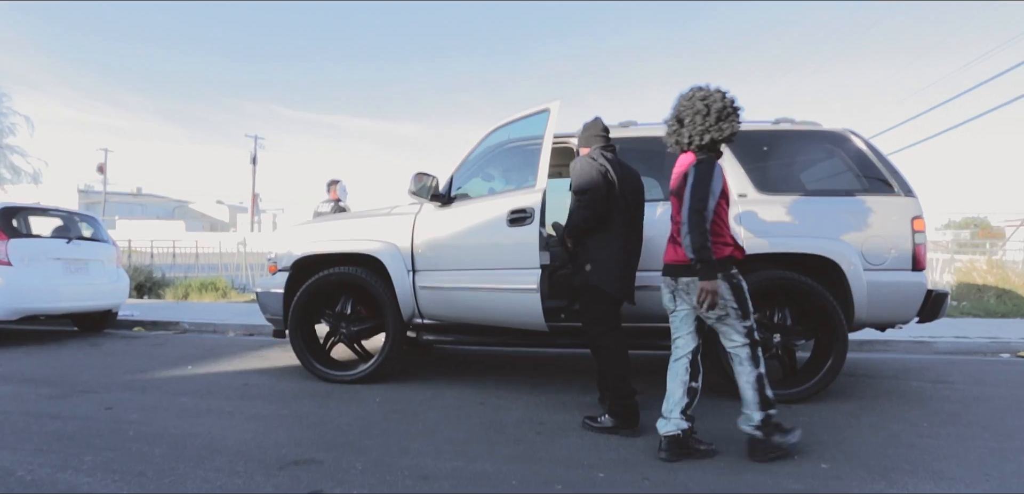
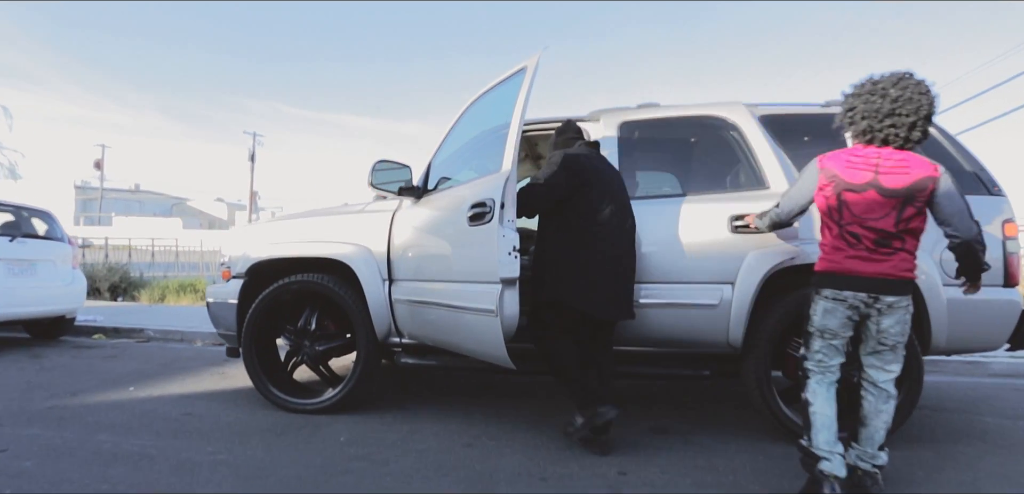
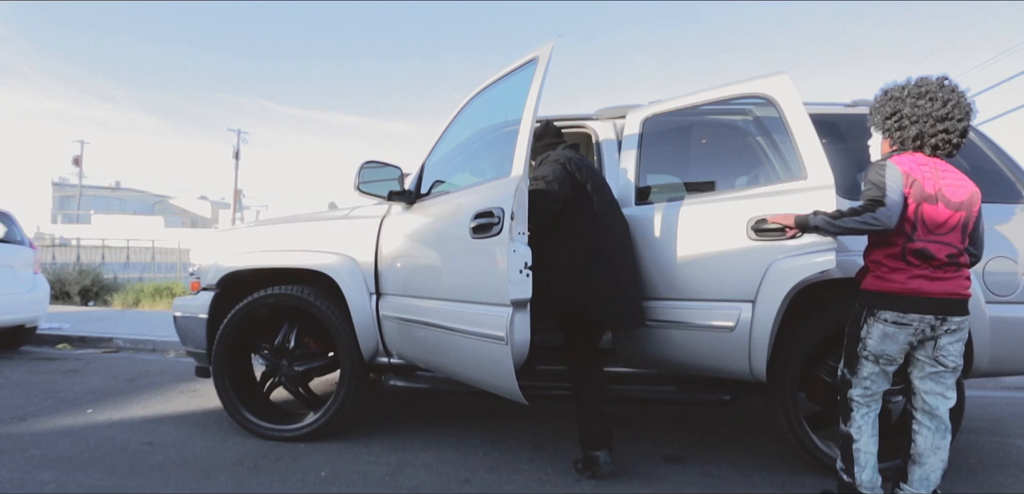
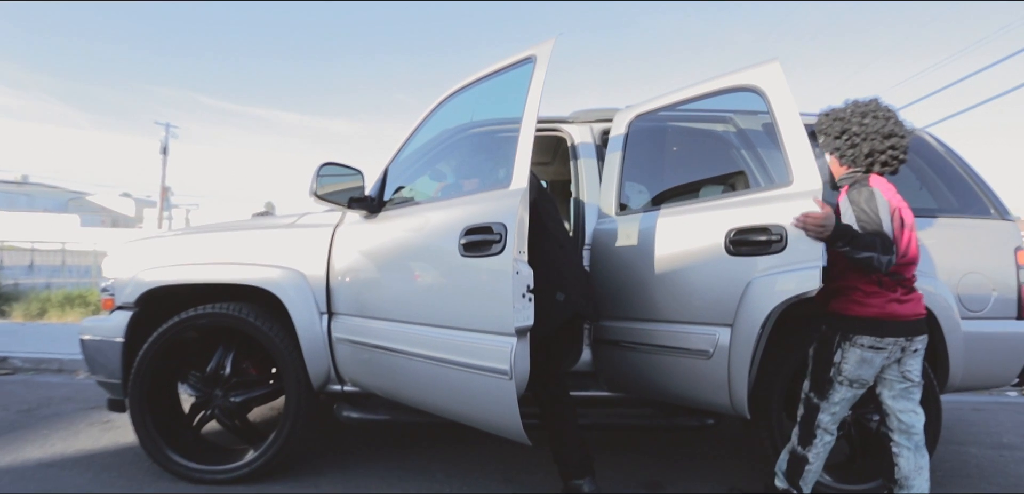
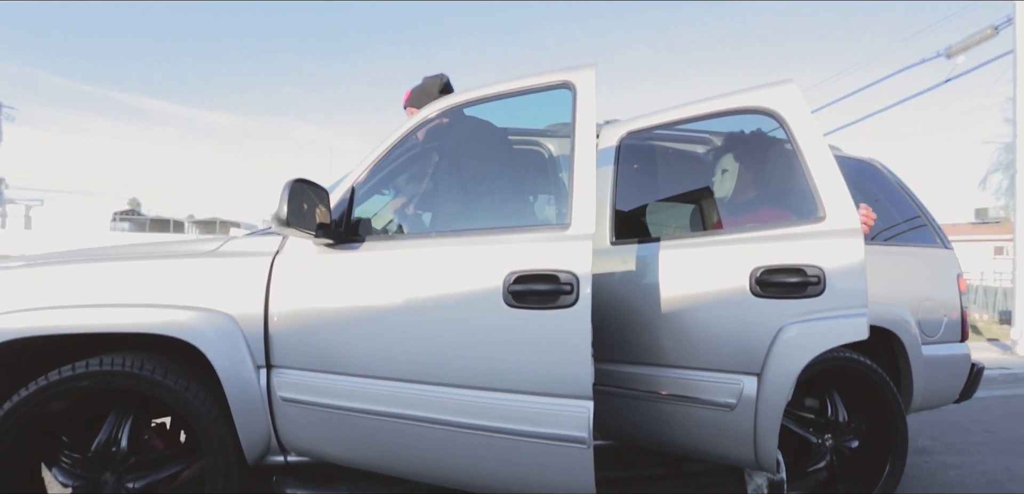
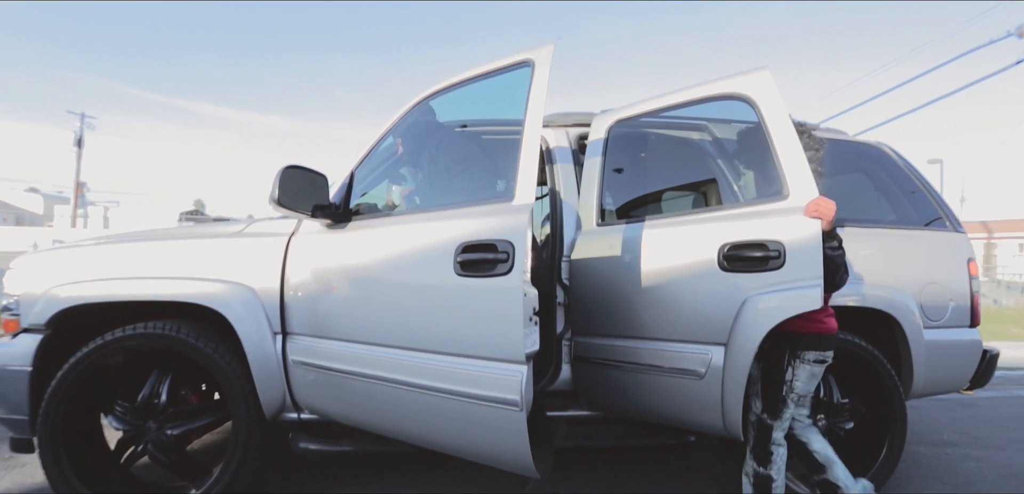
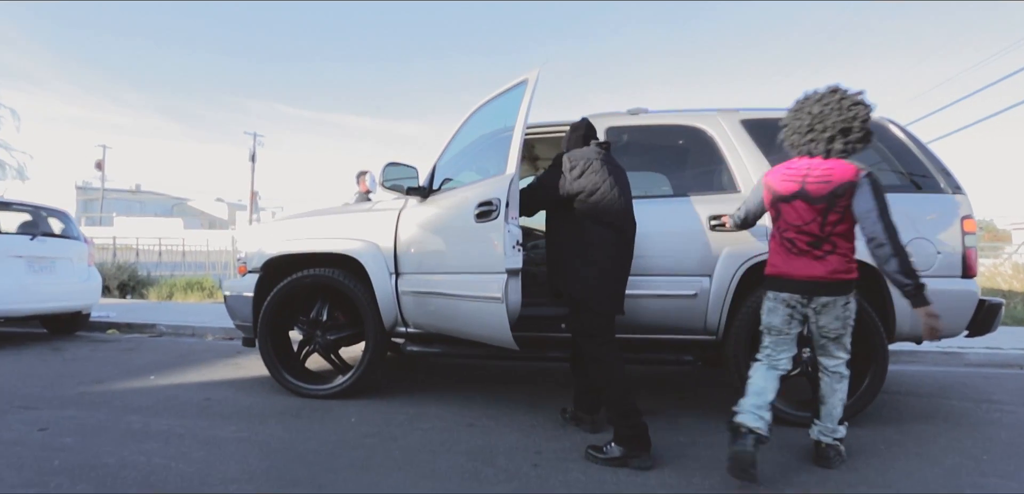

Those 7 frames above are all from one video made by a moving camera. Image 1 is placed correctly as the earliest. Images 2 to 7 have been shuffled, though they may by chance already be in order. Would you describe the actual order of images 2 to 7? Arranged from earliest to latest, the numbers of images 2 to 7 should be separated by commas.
7, 2, 3, 4, 6, 5
